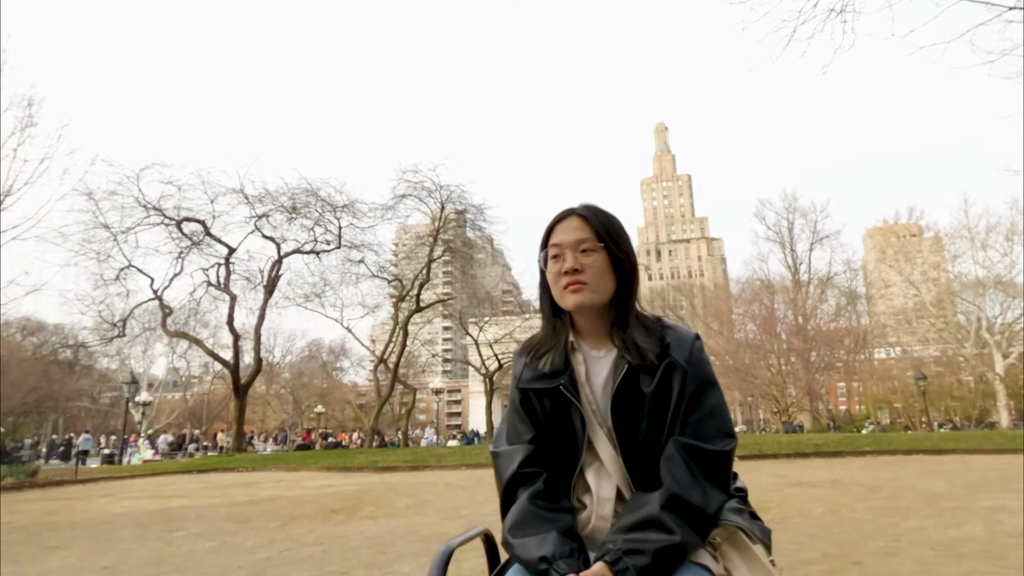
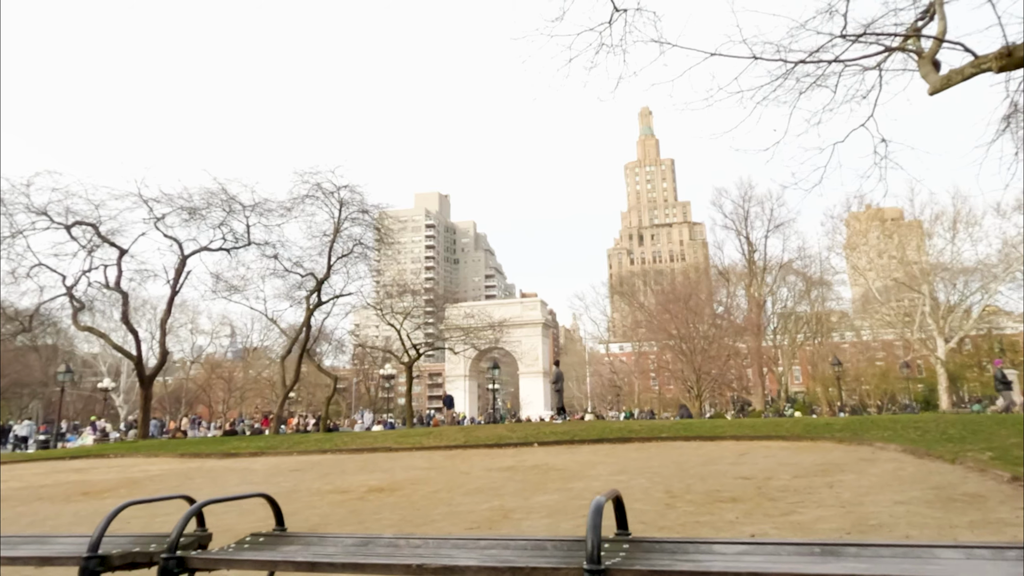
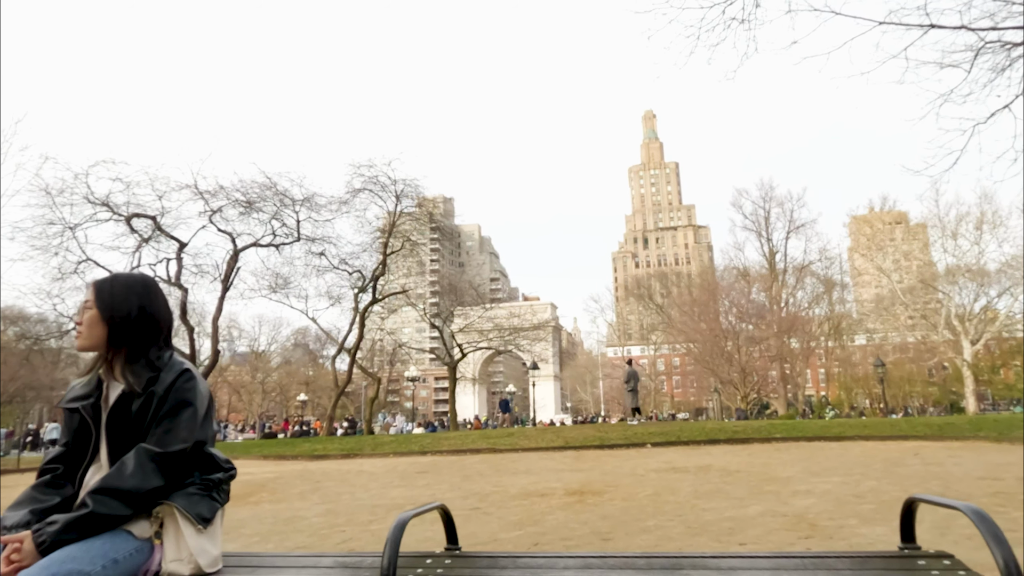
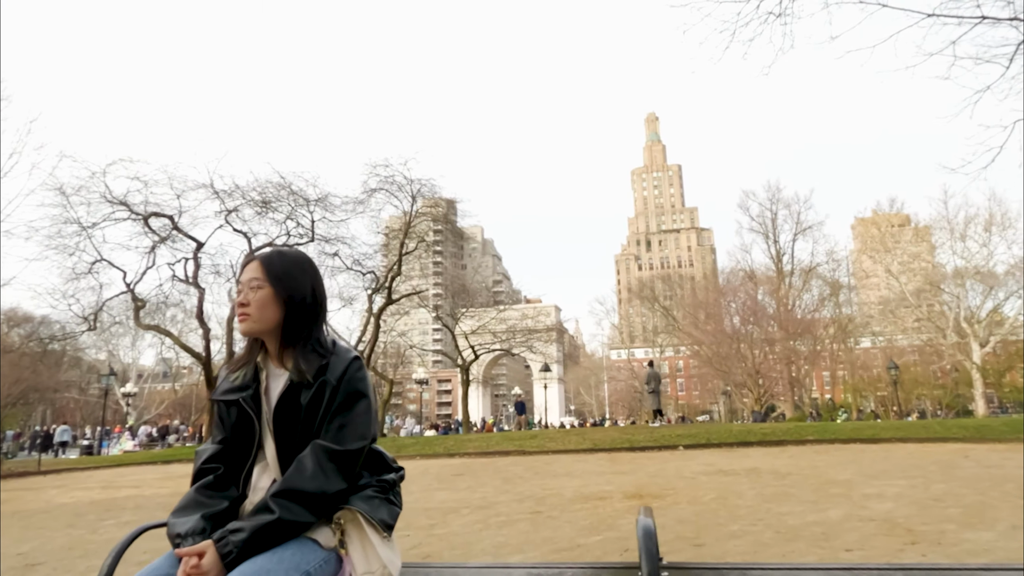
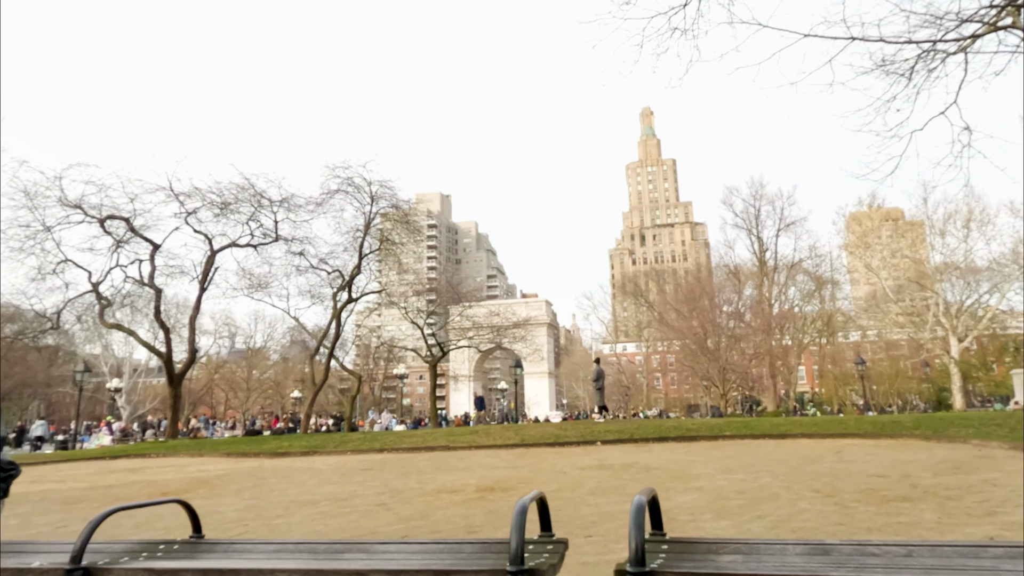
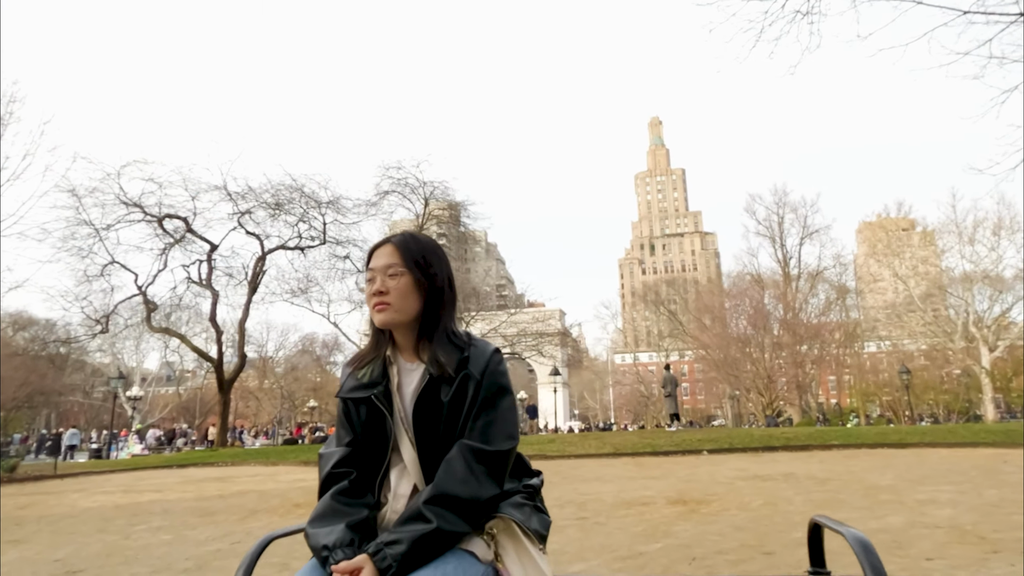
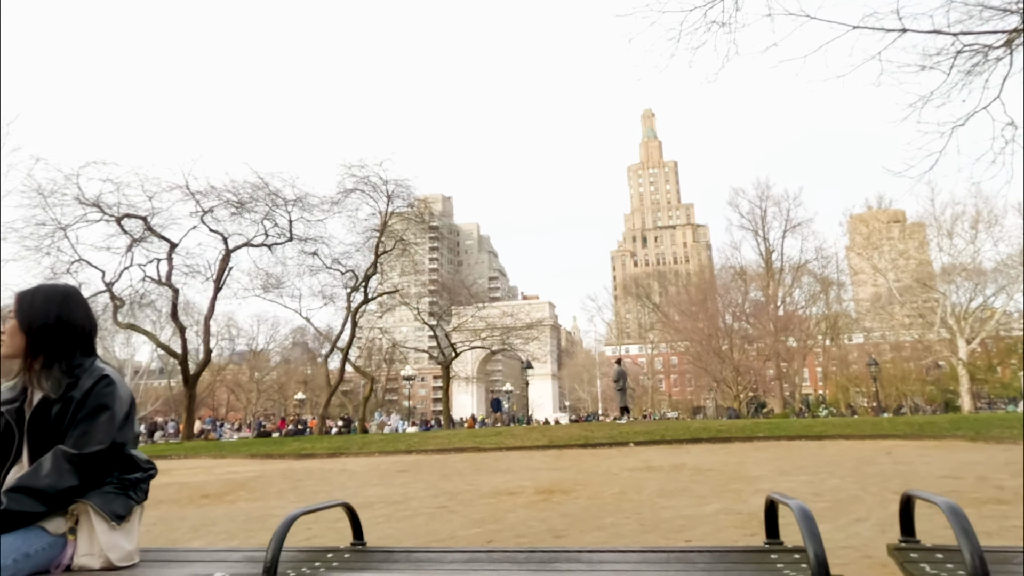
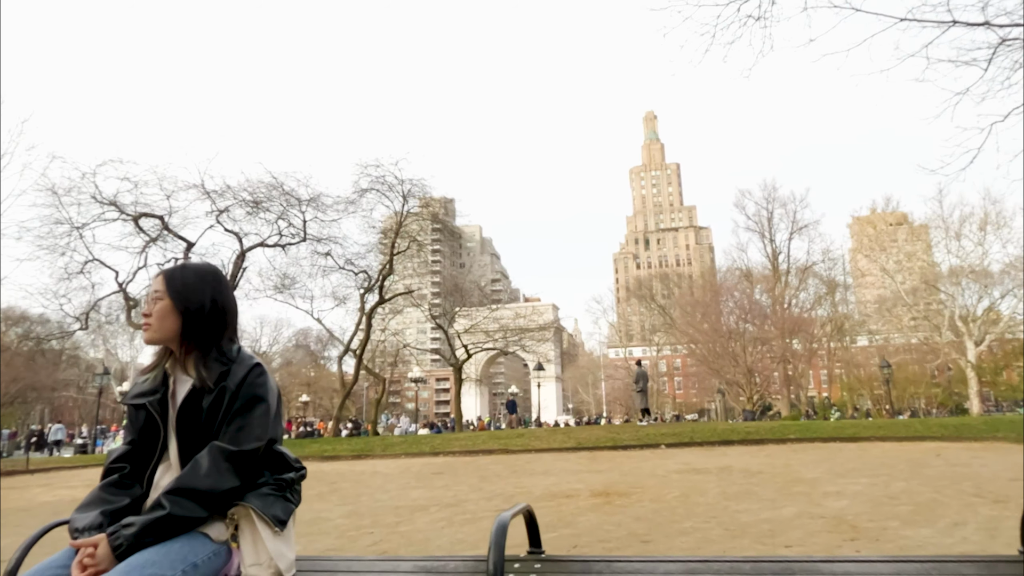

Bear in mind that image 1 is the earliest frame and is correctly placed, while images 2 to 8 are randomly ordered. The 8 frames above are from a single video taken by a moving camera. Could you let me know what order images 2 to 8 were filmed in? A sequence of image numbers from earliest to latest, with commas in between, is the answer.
6, 4, 8, 3, 7, 5, 2
